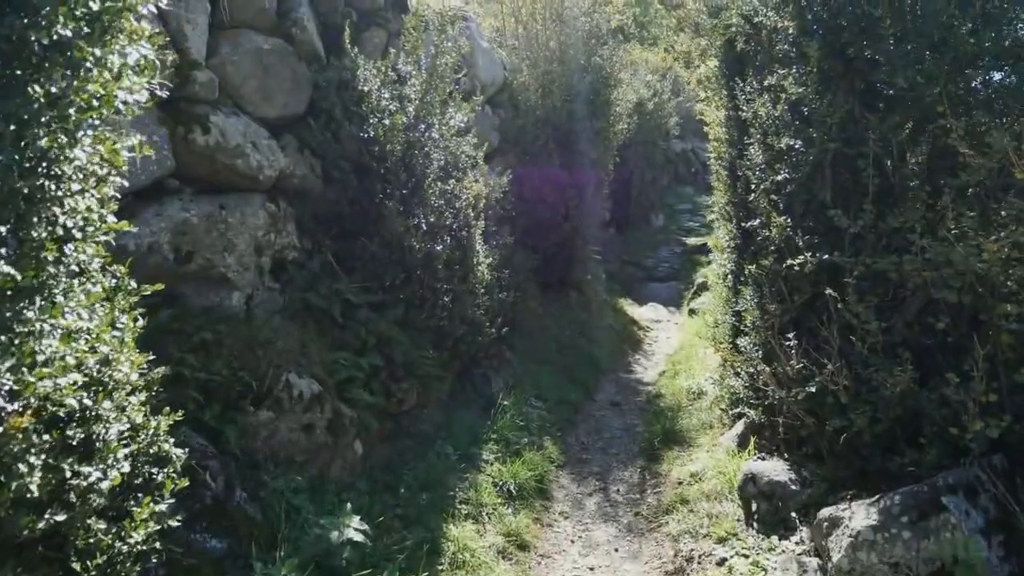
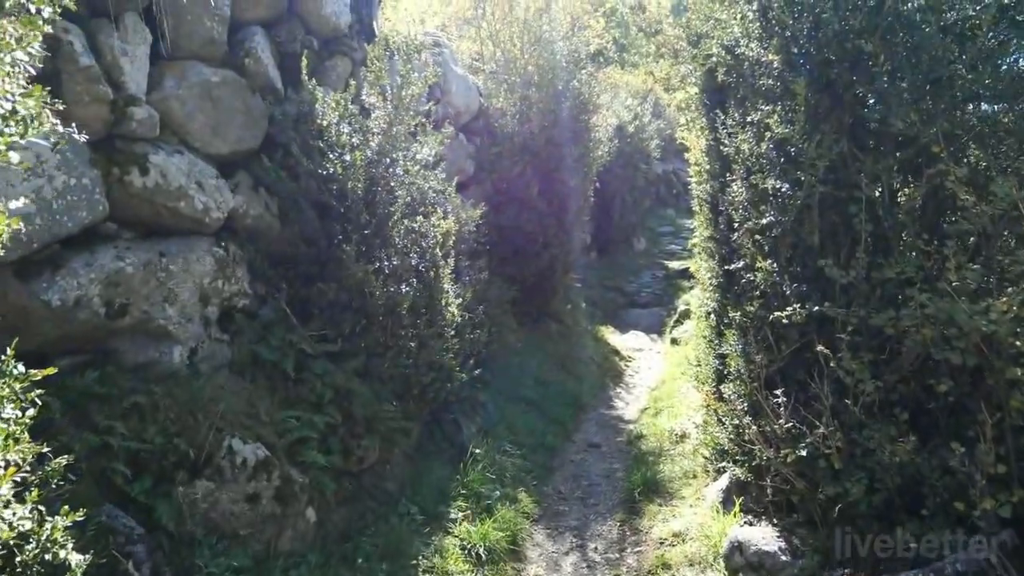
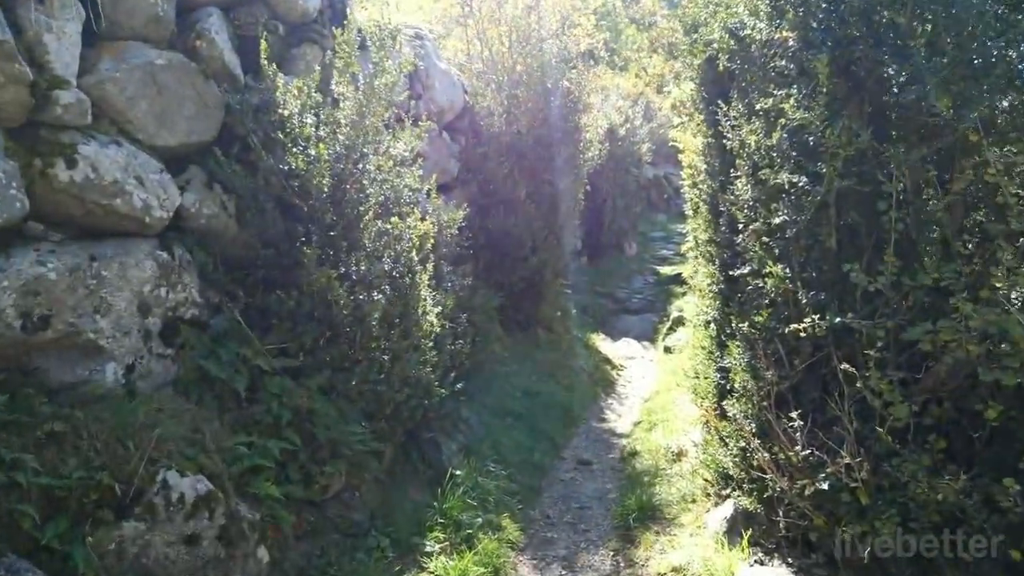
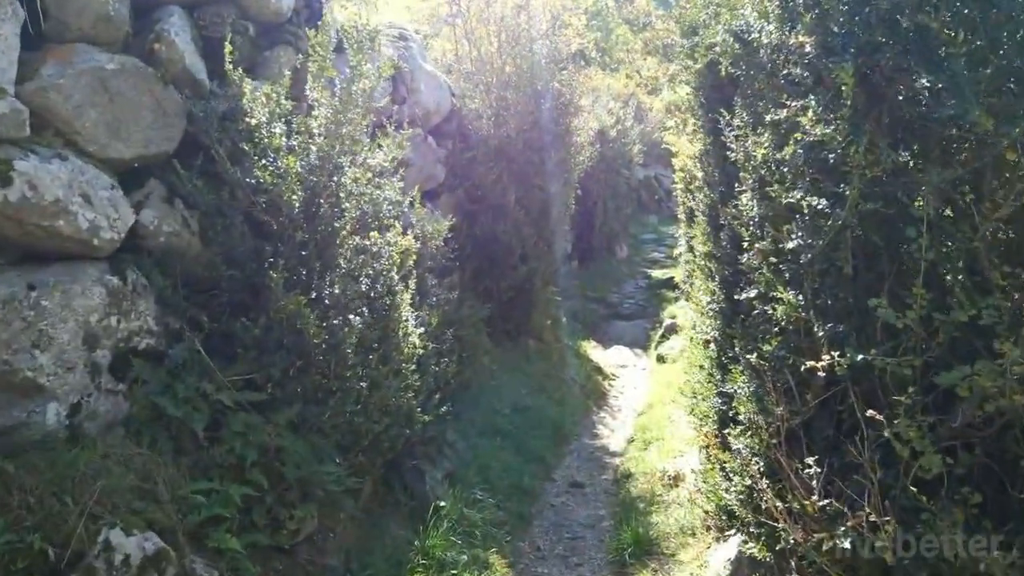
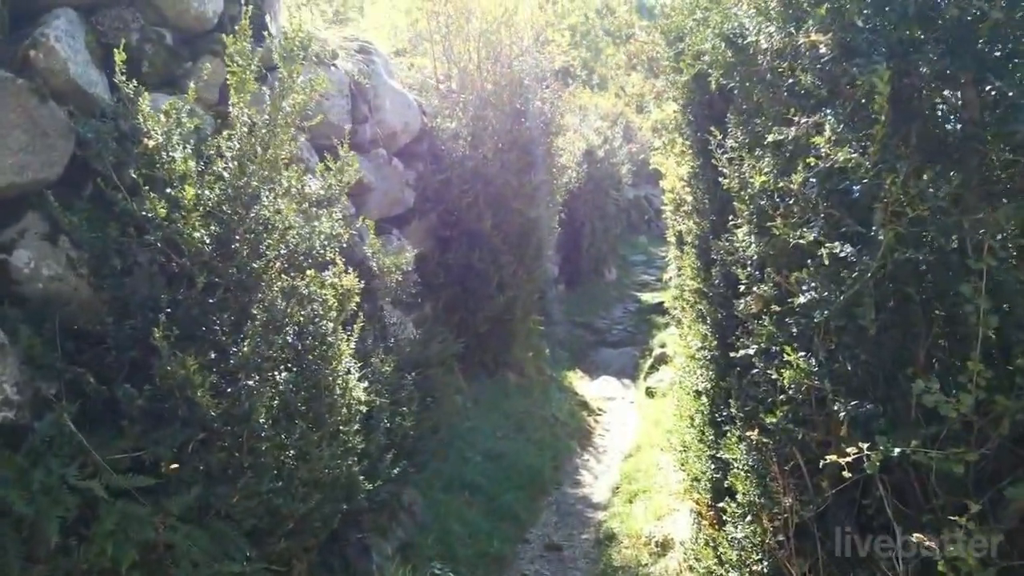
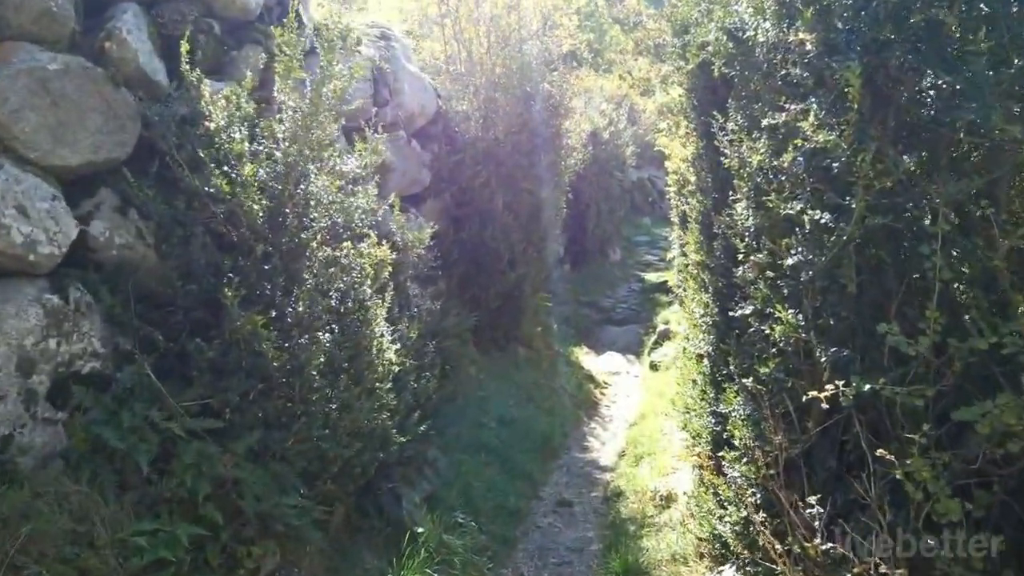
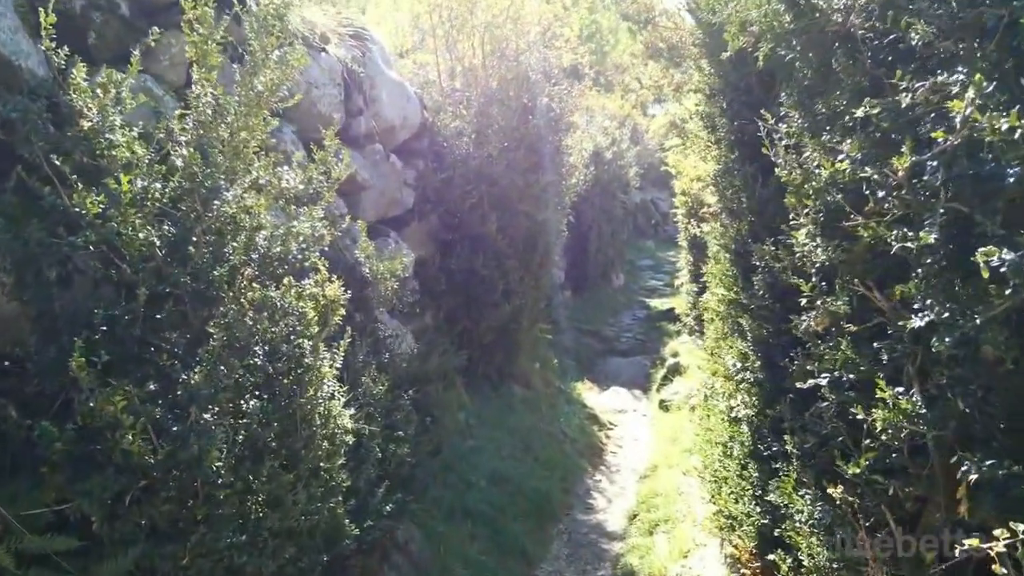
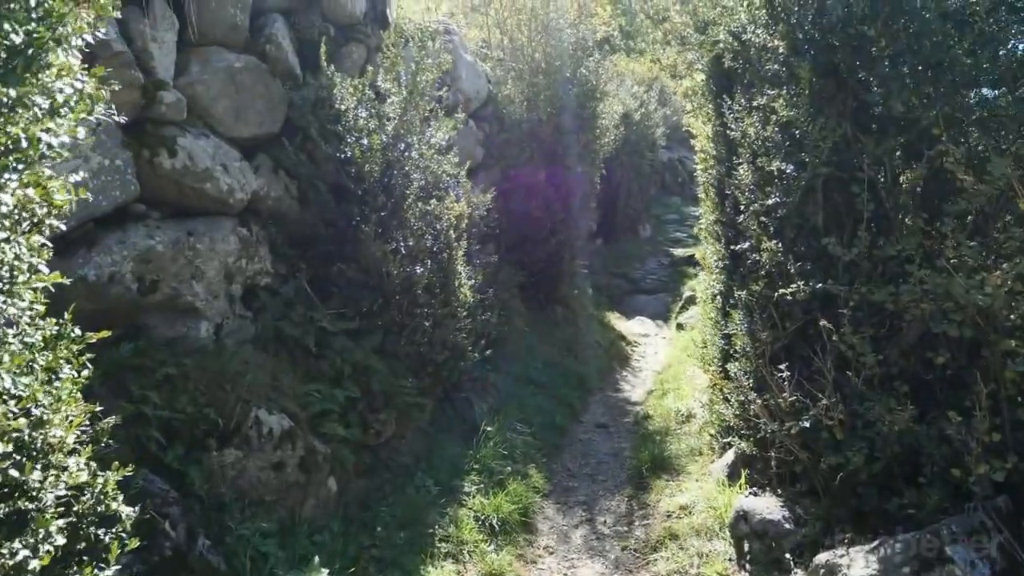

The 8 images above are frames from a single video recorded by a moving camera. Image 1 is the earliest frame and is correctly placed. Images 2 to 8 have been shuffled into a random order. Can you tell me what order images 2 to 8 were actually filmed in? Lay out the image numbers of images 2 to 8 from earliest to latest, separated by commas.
8, 2, 3, 4, 6, 5, 7
